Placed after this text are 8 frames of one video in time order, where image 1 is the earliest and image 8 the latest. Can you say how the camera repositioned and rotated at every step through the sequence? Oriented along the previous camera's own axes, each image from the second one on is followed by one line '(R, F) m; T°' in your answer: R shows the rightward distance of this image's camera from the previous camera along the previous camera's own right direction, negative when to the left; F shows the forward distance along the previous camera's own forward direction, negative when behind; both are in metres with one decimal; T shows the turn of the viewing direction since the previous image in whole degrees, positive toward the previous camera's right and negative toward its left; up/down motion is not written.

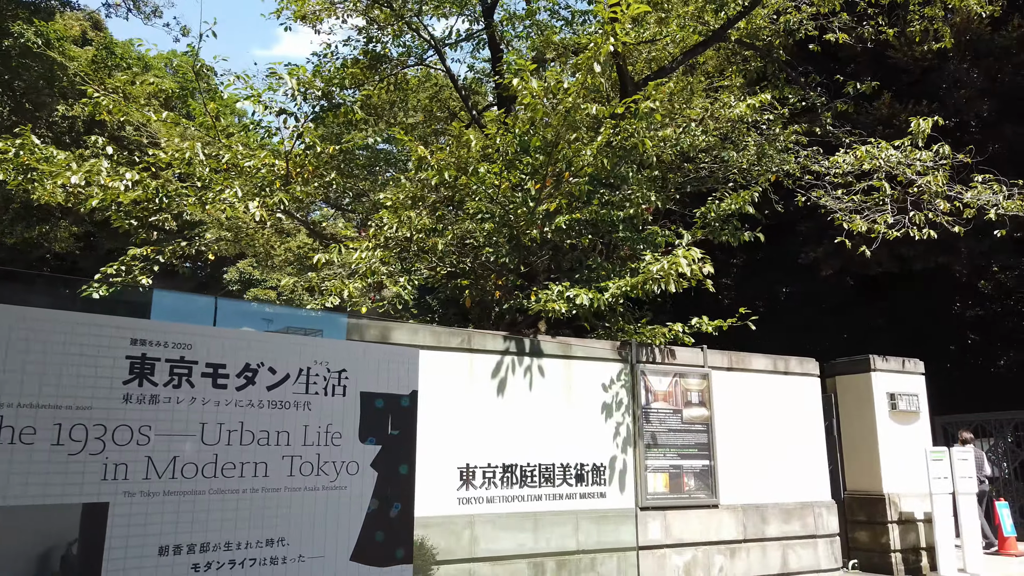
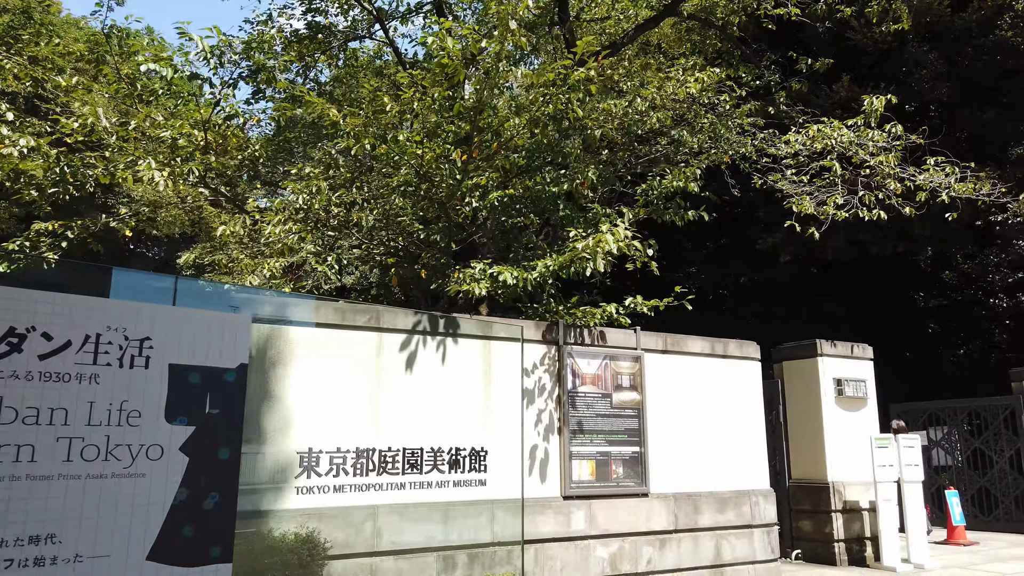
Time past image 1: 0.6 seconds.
(+0.6, +0.5) m; +2°
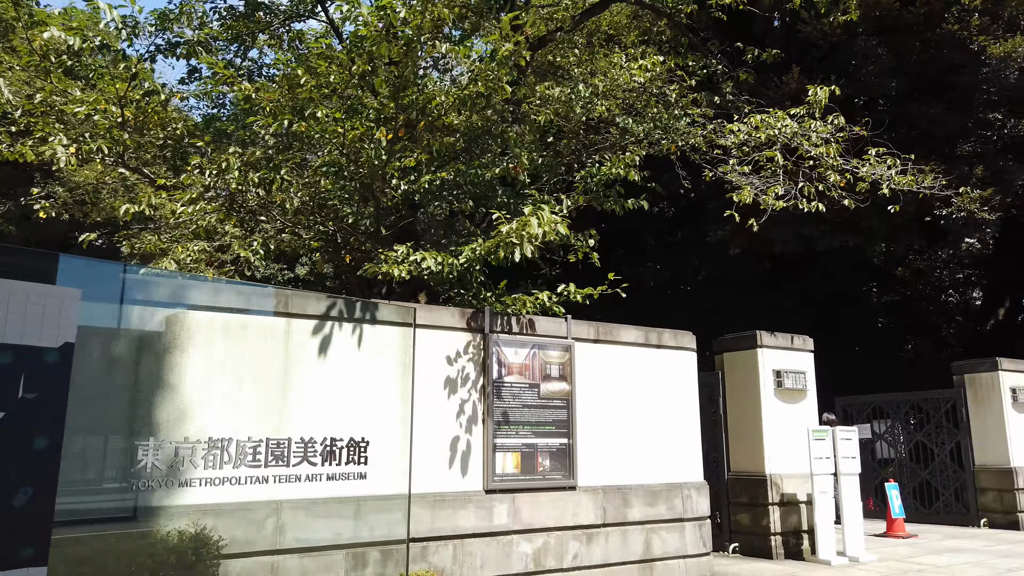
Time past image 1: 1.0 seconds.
(+0.4, +0.3) m; +2°
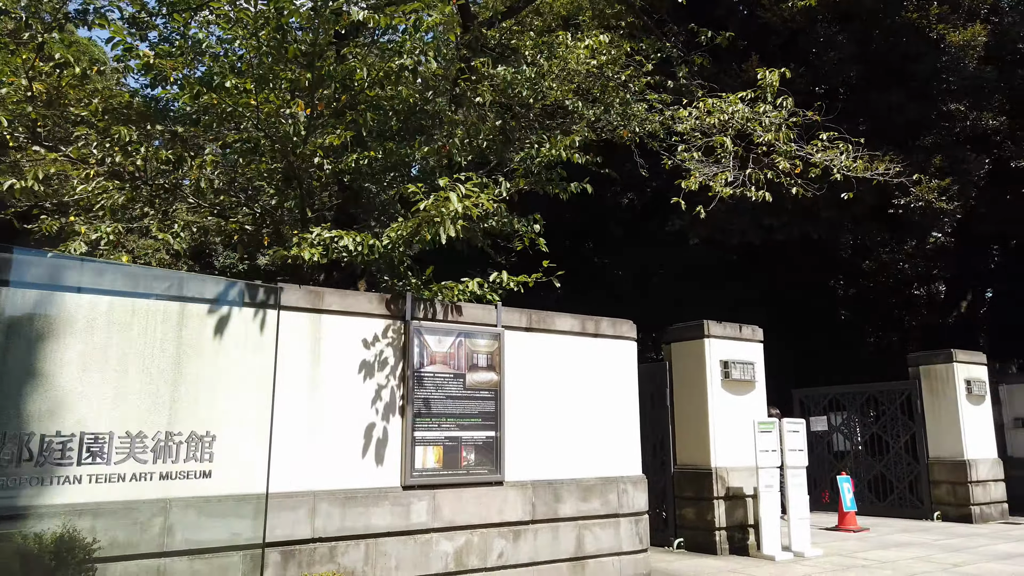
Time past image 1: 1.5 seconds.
(+0.5, +0.4) m; +2°
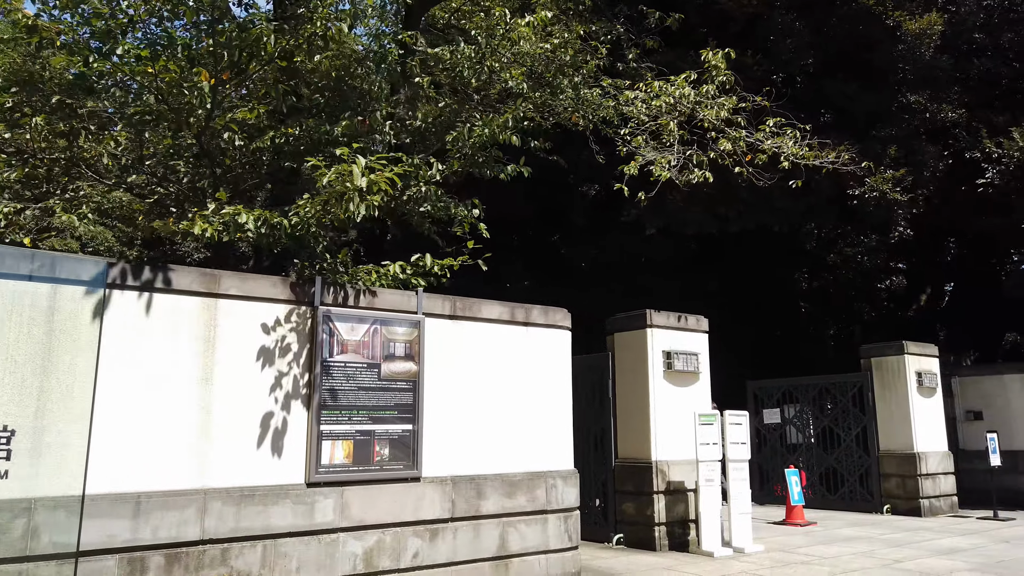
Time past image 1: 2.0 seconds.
(+0.5, +0.4) m; +2°
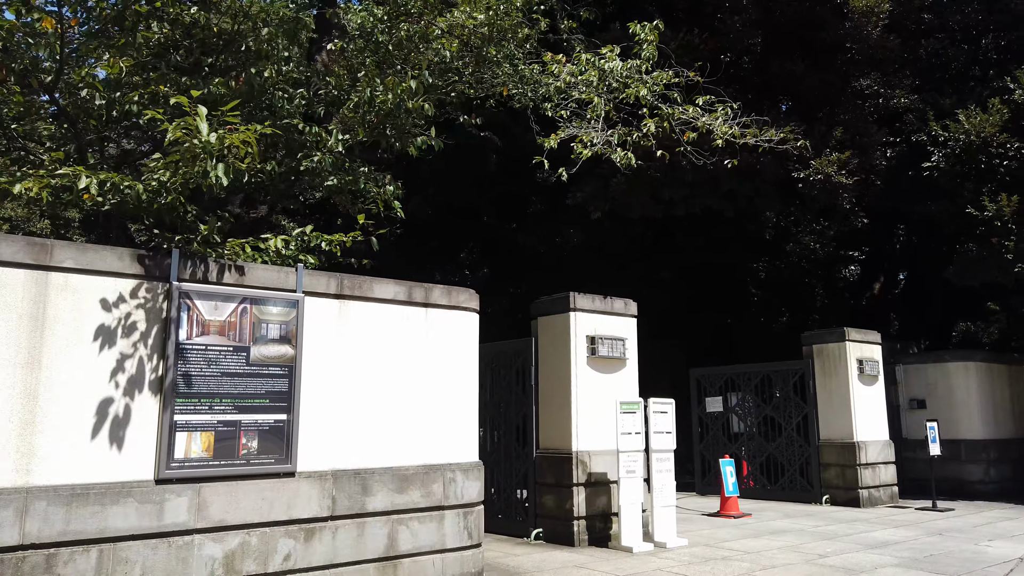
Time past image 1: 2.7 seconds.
(+0.7, +0.6) m; +2°
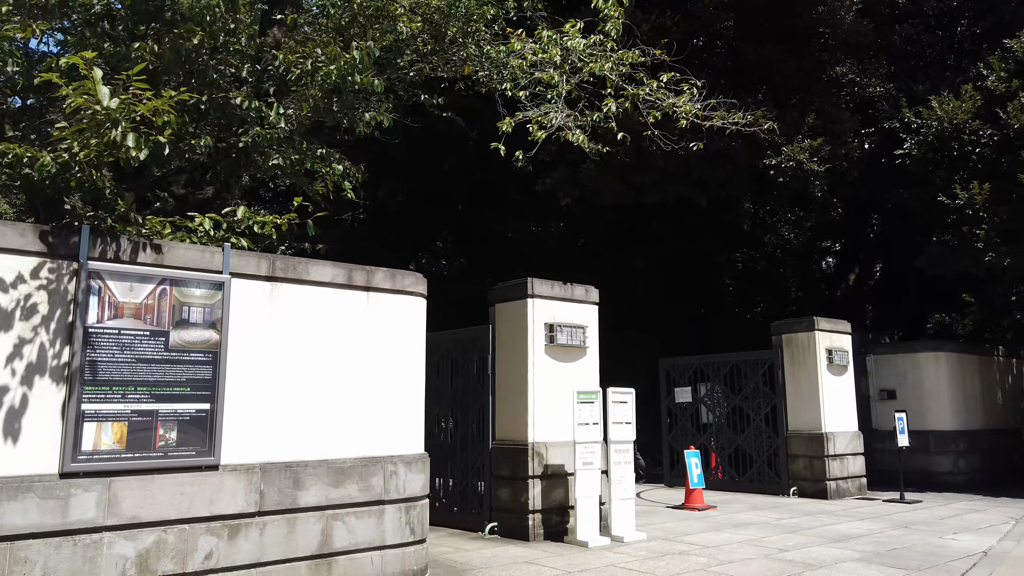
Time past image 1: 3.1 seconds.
(+0.3, +0.4) m; +1°
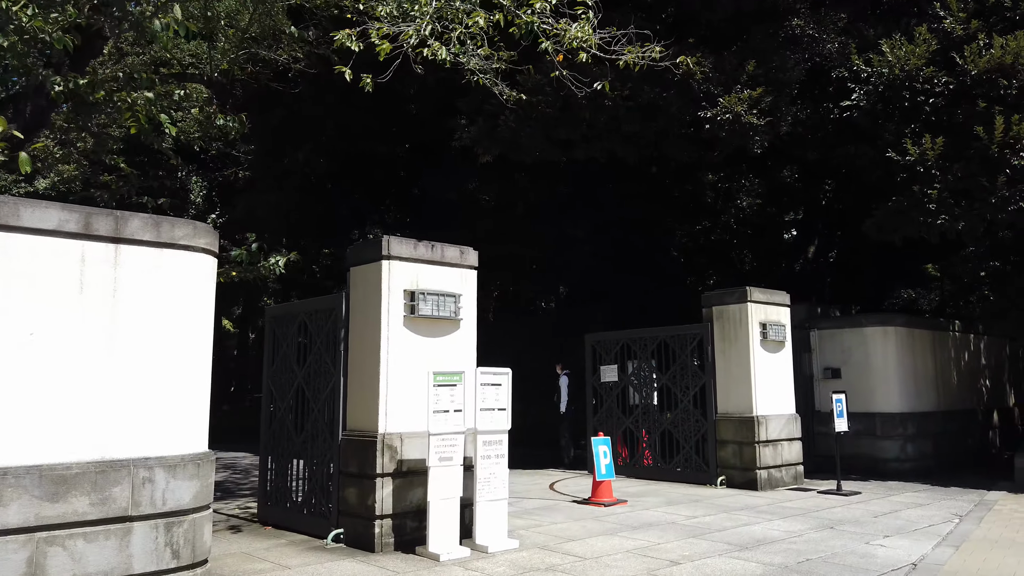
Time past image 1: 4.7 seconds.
(+1.3, +1.6) m; +2°
